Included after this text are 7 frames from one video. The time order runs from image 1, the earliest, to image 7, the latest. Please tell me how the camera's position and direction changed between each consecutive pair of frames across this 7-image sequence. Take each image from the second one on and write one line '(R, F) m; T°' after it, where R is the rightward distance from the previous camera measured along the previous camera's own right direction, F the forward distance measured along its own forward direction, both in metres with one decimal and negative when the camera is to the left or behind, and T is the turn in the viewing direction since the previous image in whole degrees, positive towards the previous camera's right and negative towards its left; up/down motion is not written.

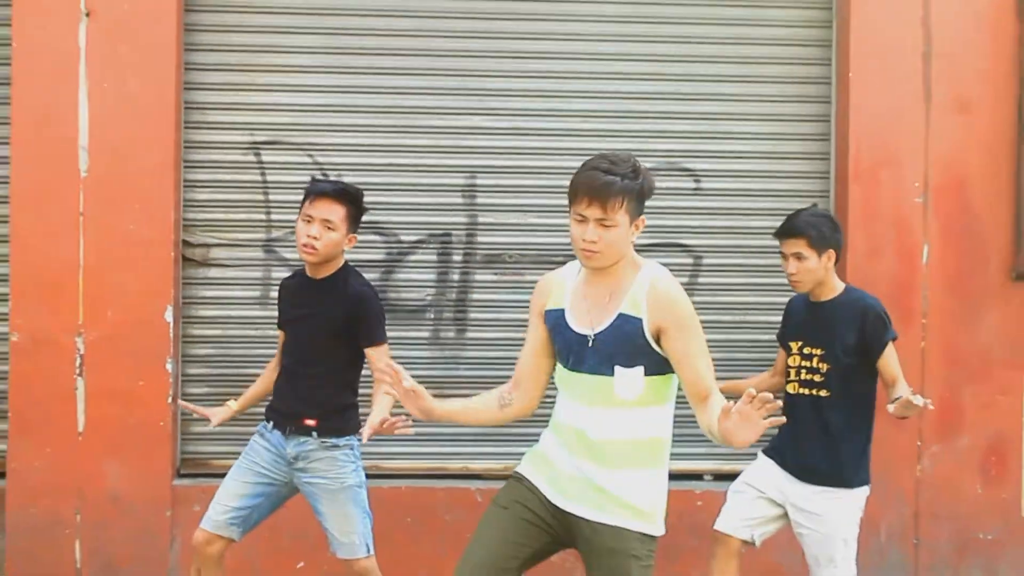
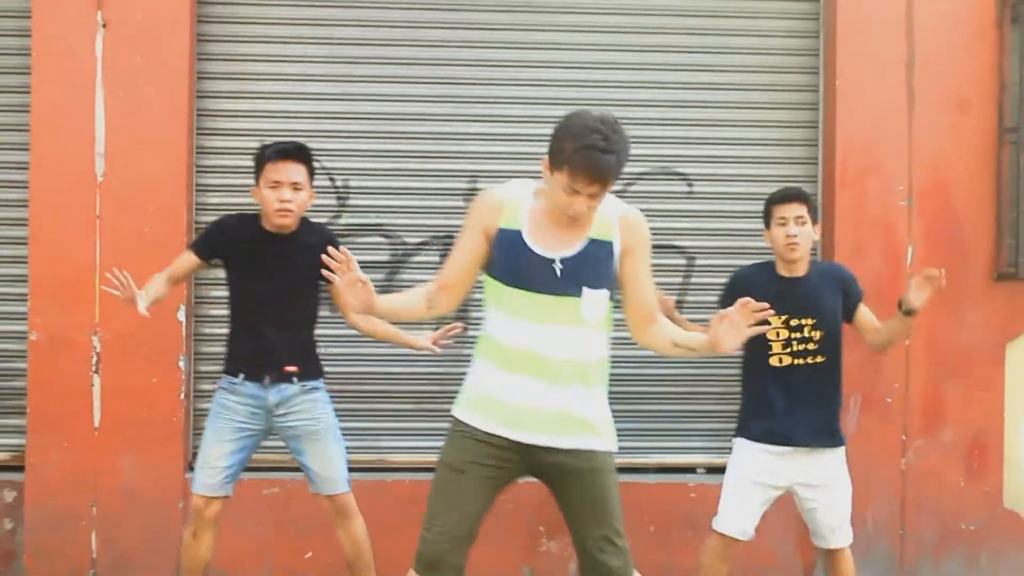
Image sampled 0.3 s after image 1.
(0.0, -0.1) m; 0°
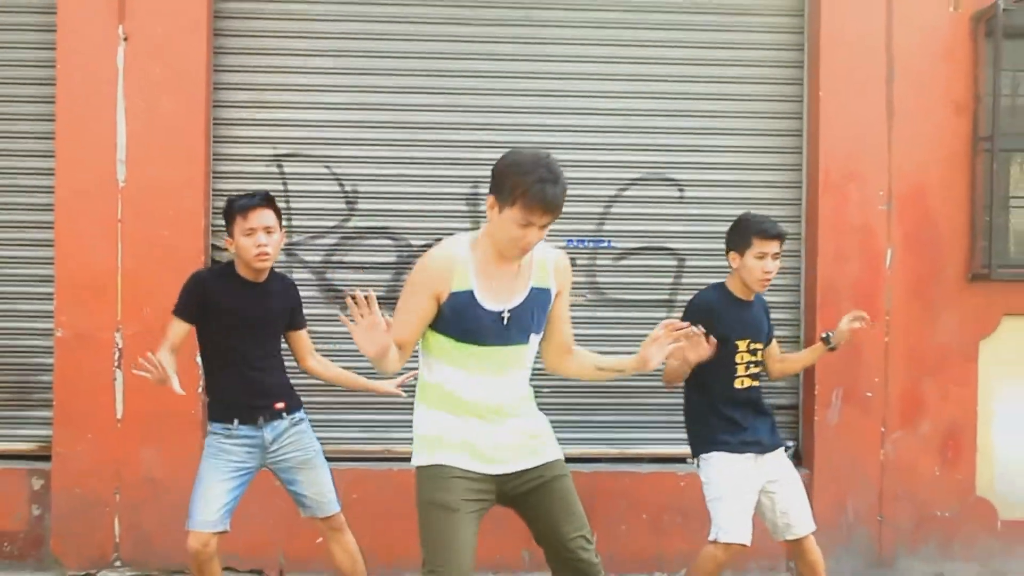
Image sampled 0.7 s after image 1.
(0.0, -0.2) m; 0°
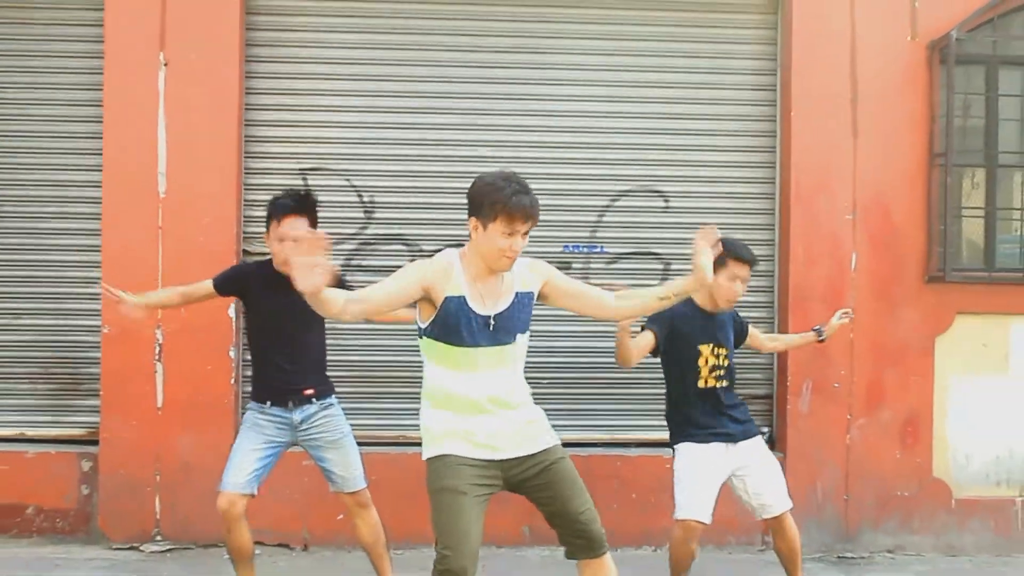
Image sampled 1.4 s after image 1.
(0.0, -0.5) m; 0°
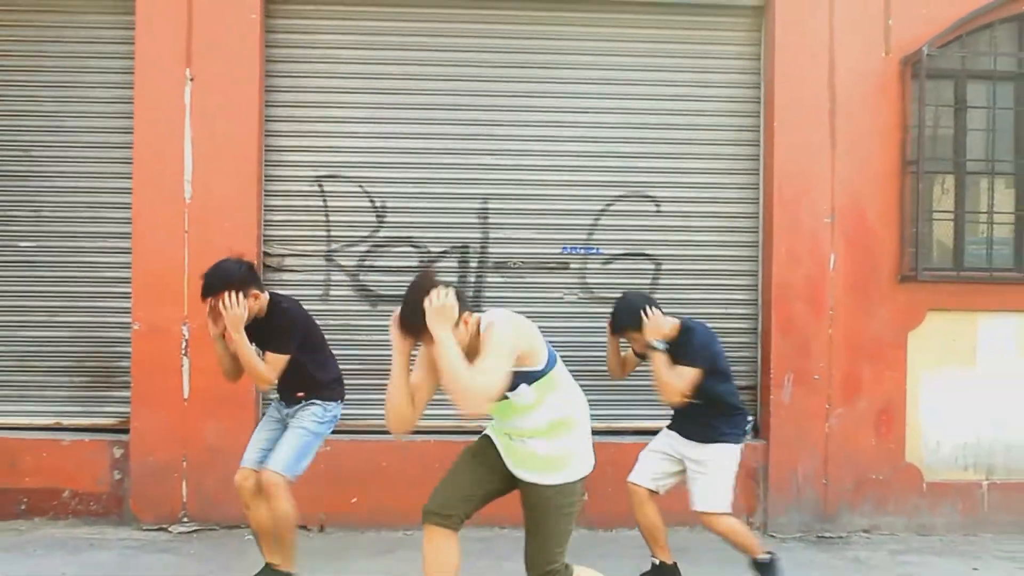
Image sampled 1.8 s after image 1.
(0.0, -0.3) m; 0°
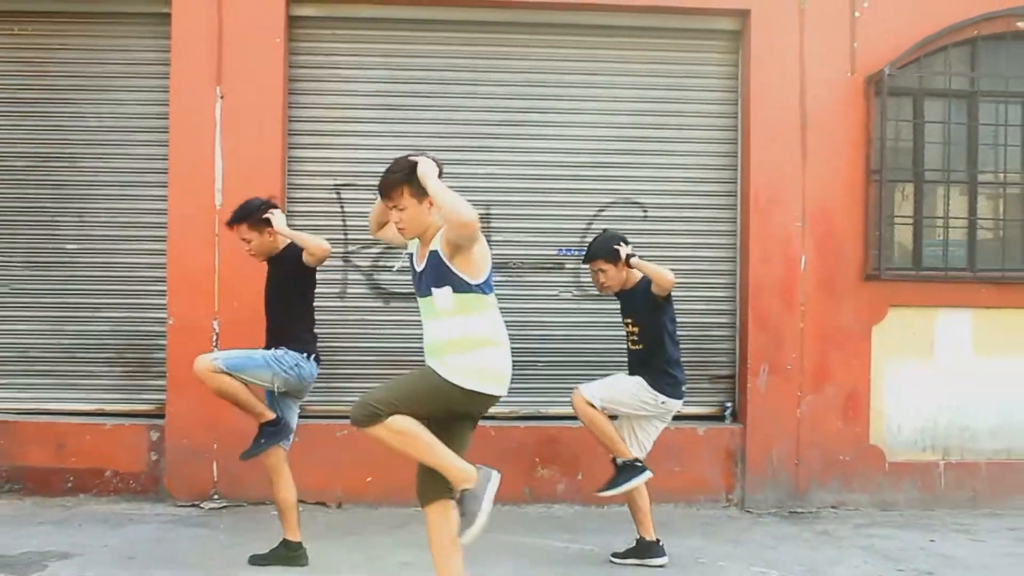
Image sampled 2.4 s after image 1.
(0.0, -0.5) m; 0°
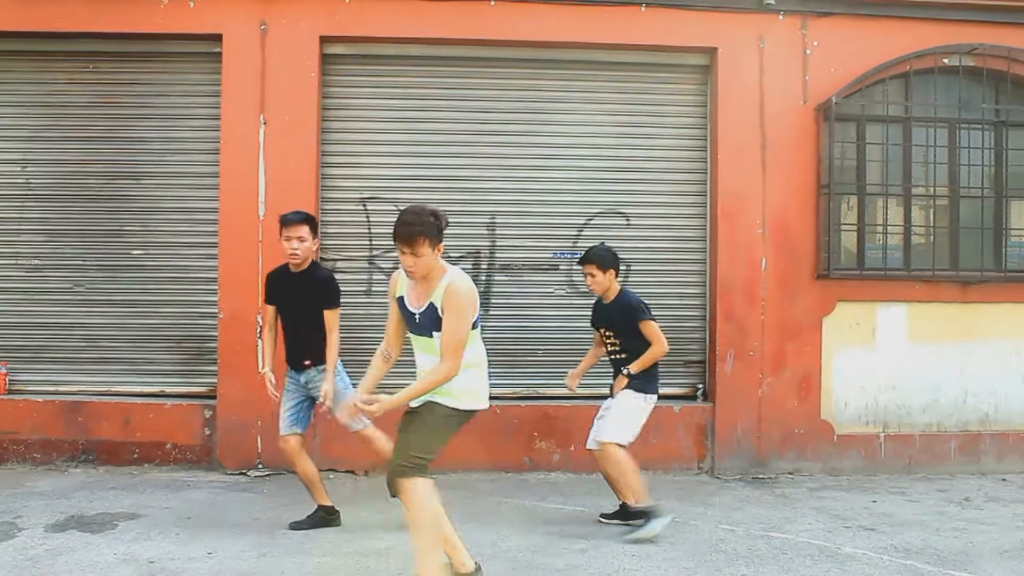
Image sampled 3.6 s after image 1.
(0.0, -0.9) m; 0°
